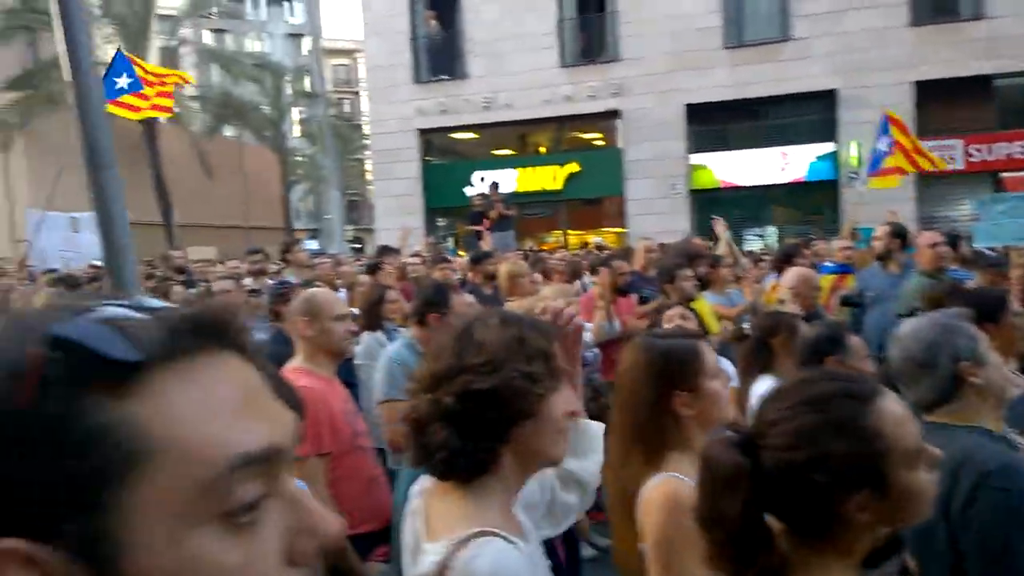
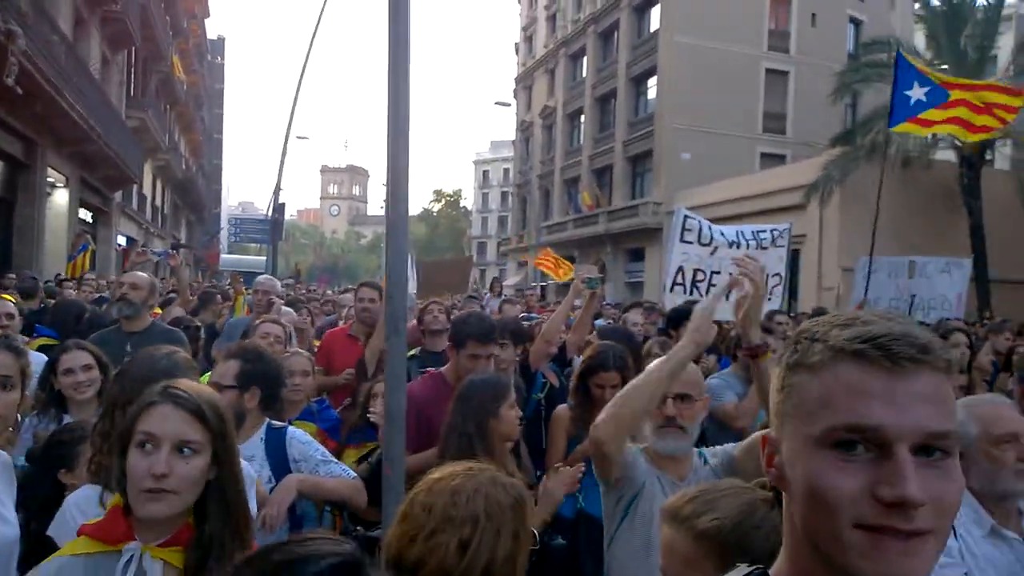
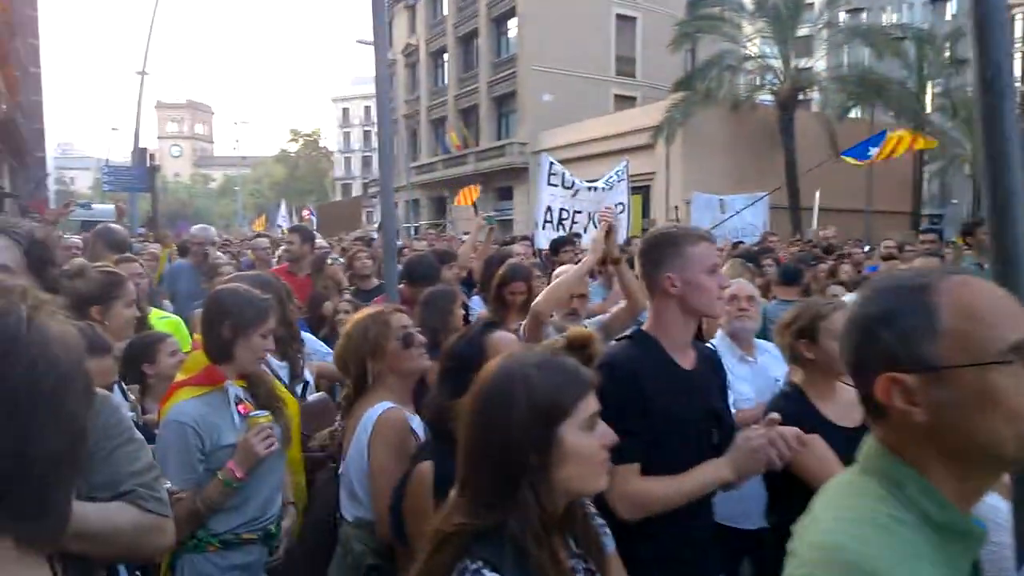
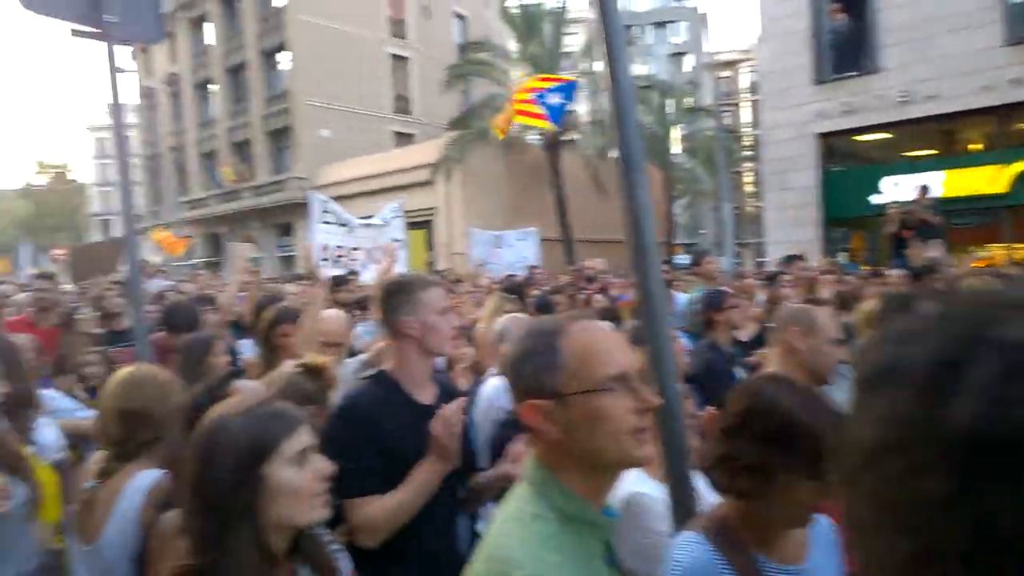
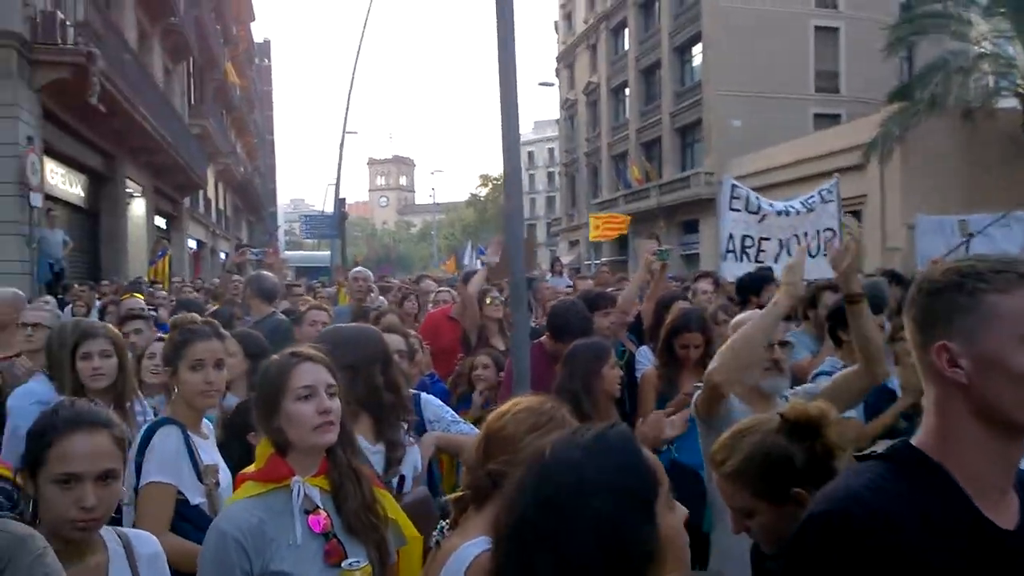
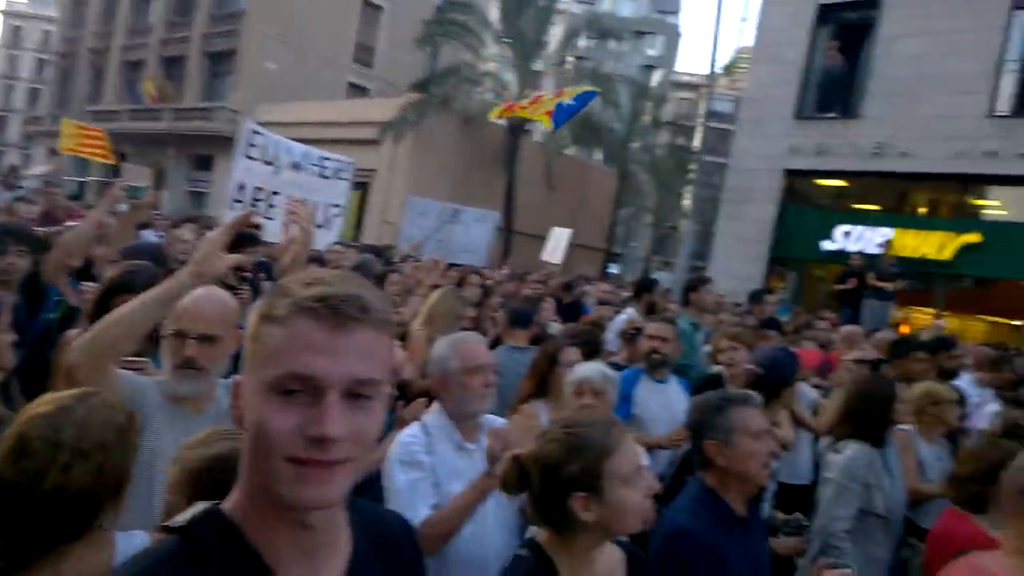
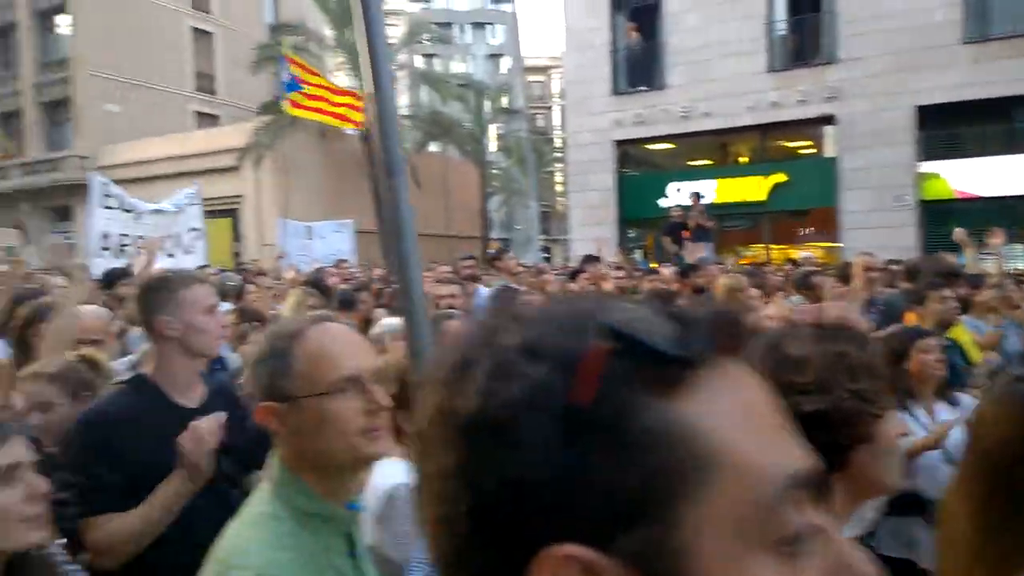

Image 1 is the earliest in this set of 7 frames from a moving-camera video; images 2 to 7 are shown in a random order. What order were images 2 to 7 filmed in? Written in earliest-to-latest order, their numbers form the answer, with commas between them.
7, 4, 3, 5, 2, 6
